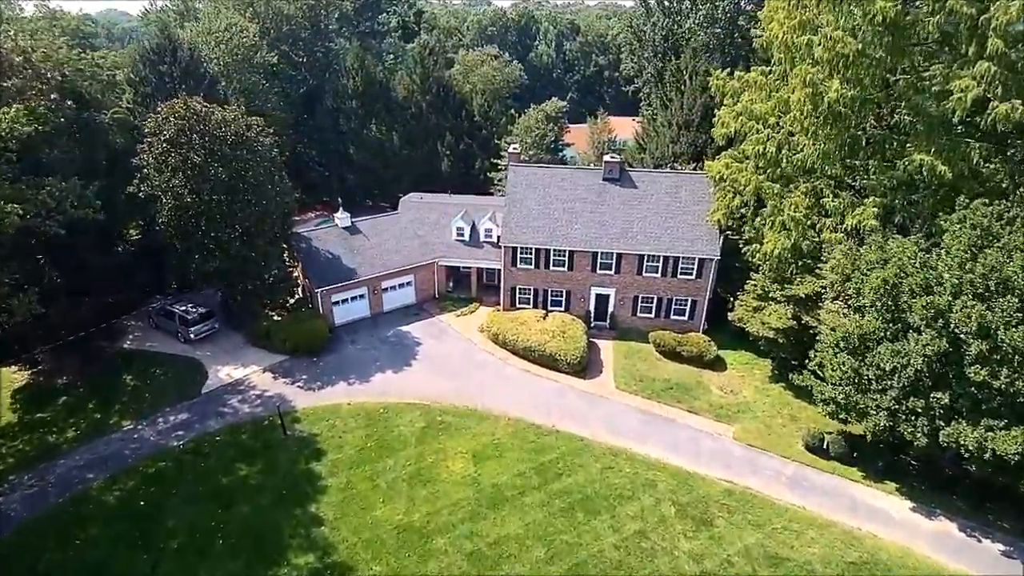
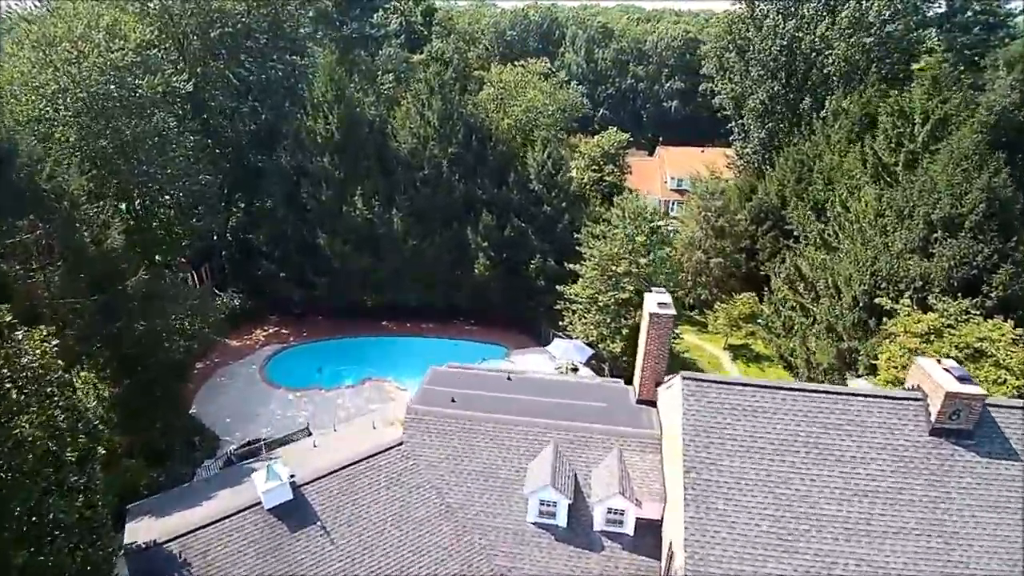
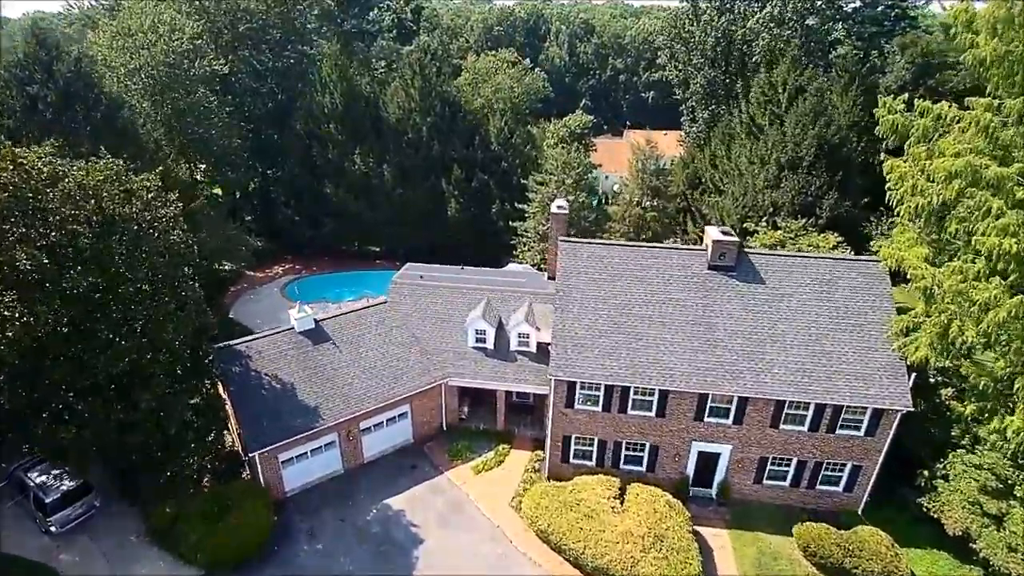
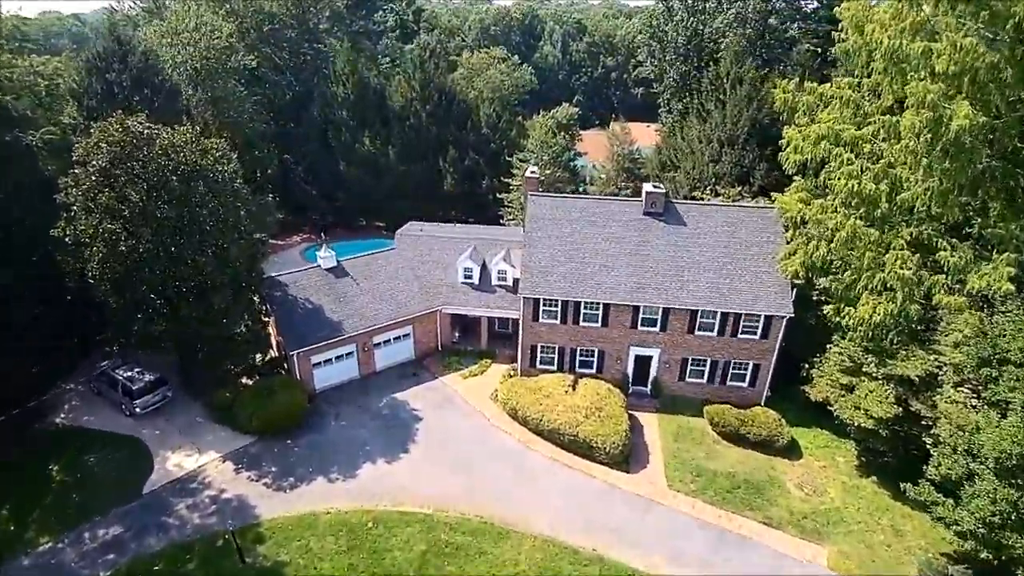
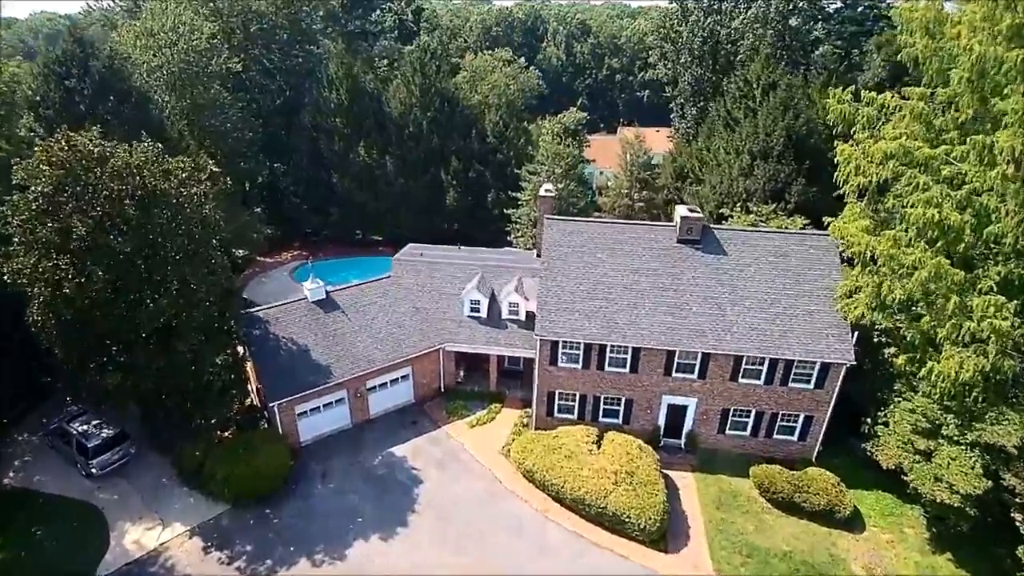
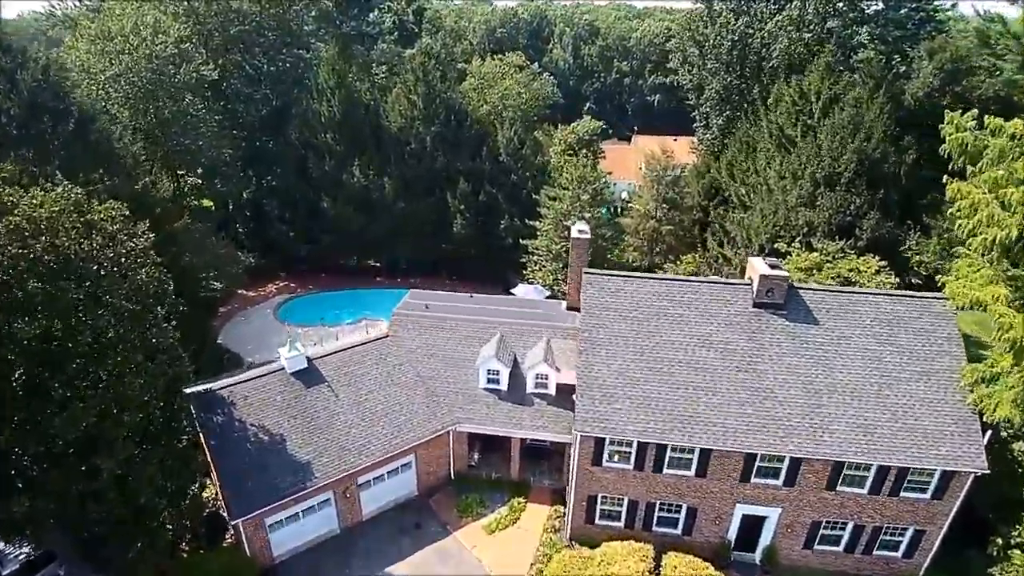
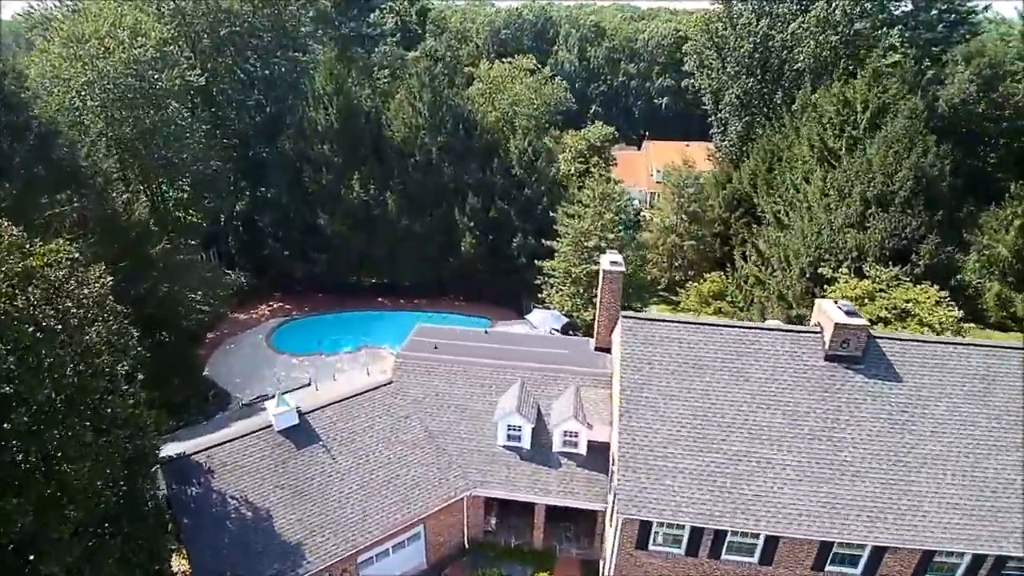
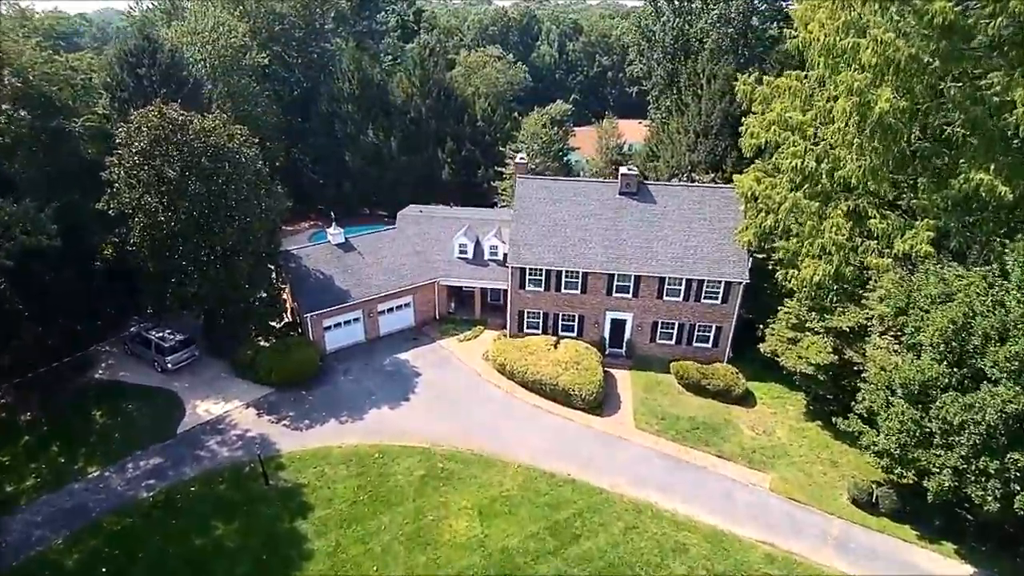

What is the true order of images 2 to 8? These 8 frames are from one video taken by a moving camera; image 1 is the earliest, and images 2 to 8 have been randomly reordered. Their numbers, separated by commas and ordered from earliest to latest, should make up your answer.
8, 4, 5, 3, 6, 7, 2
